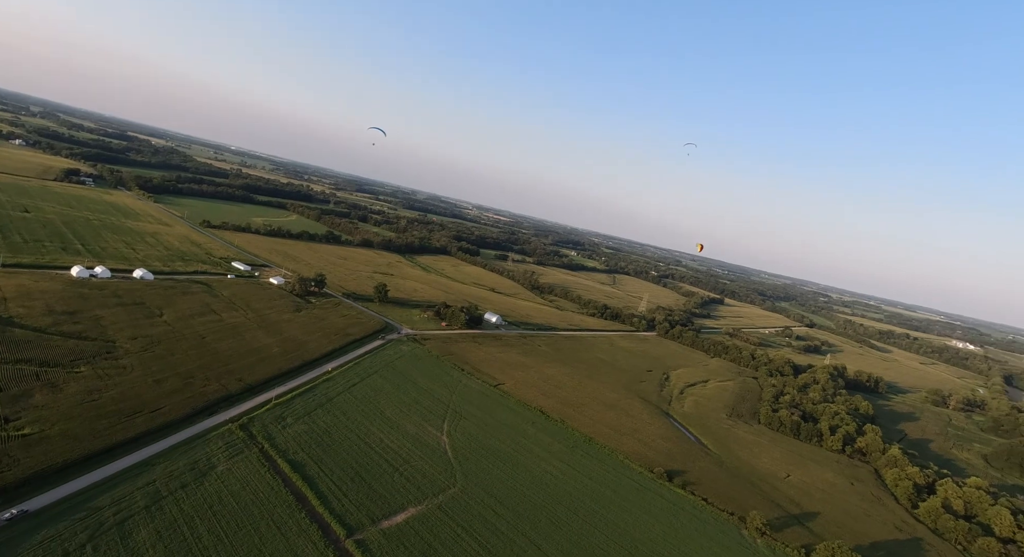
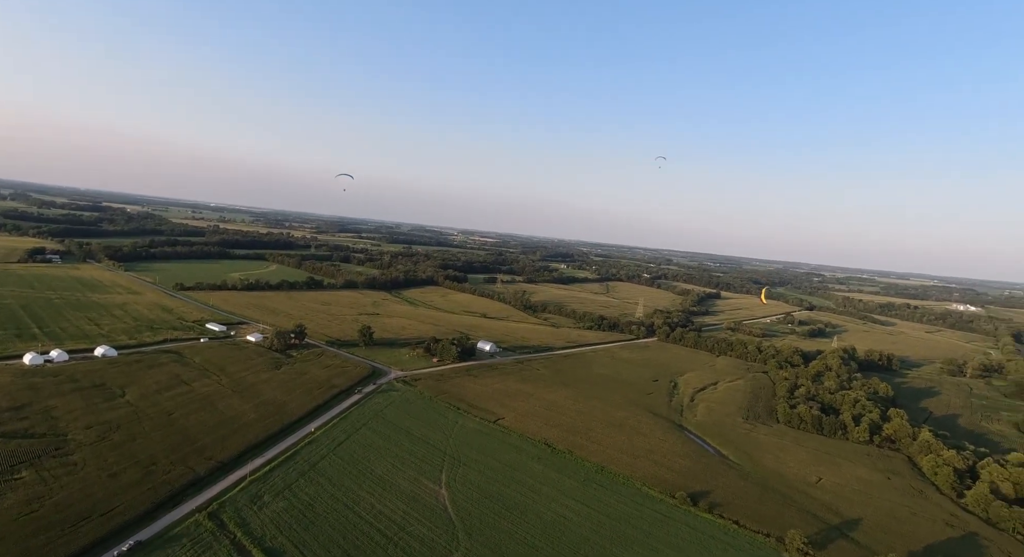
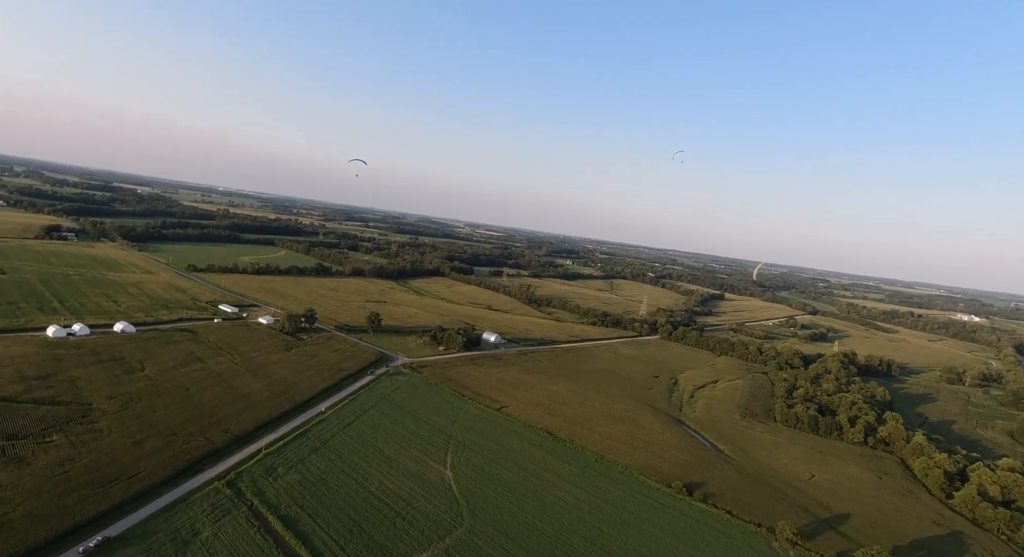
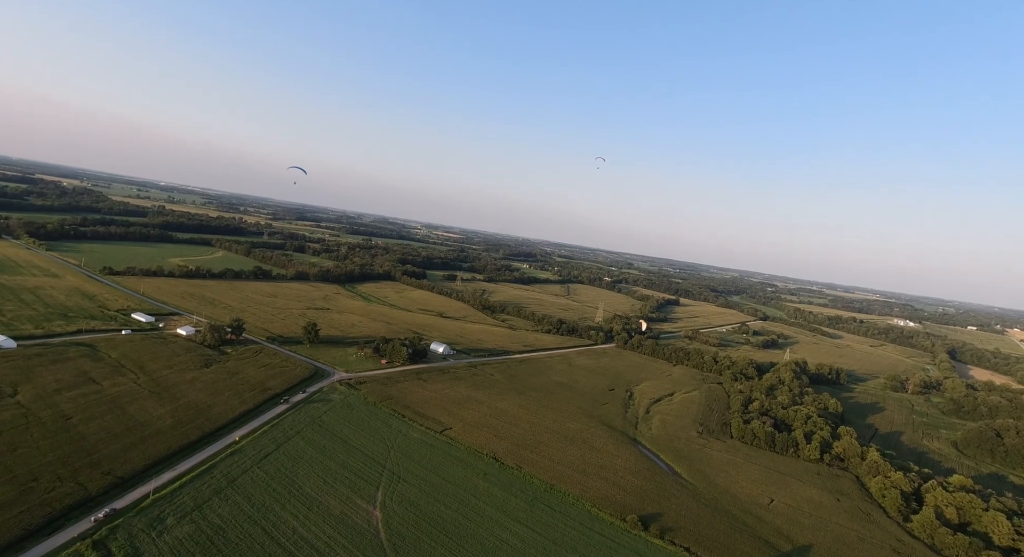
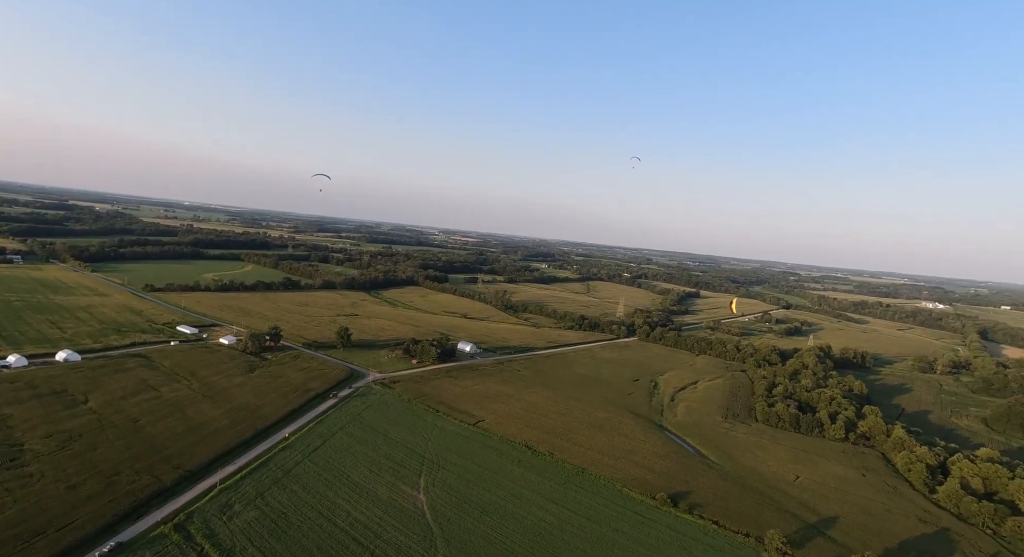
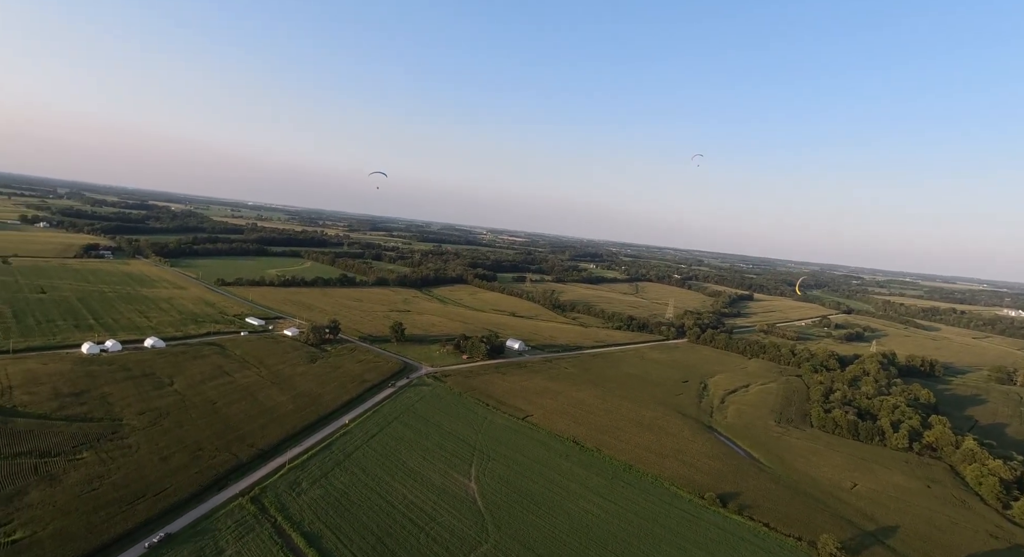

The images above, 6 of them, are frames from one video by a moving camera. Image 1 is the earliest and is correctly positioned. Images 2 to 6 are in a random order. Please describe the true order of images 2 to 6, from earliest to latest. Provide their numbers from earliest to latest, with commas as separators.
3, 6, 2, 5, 4
